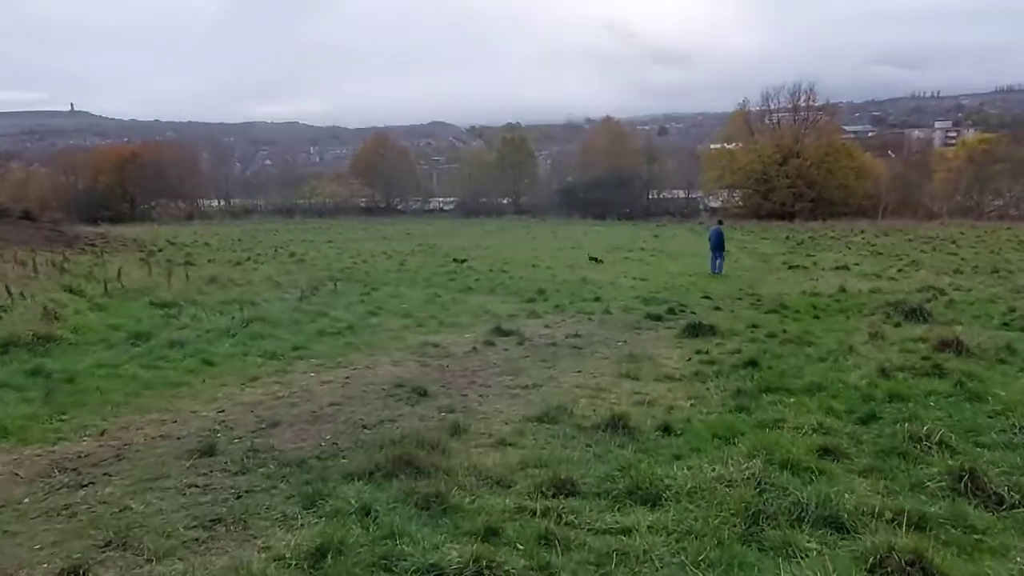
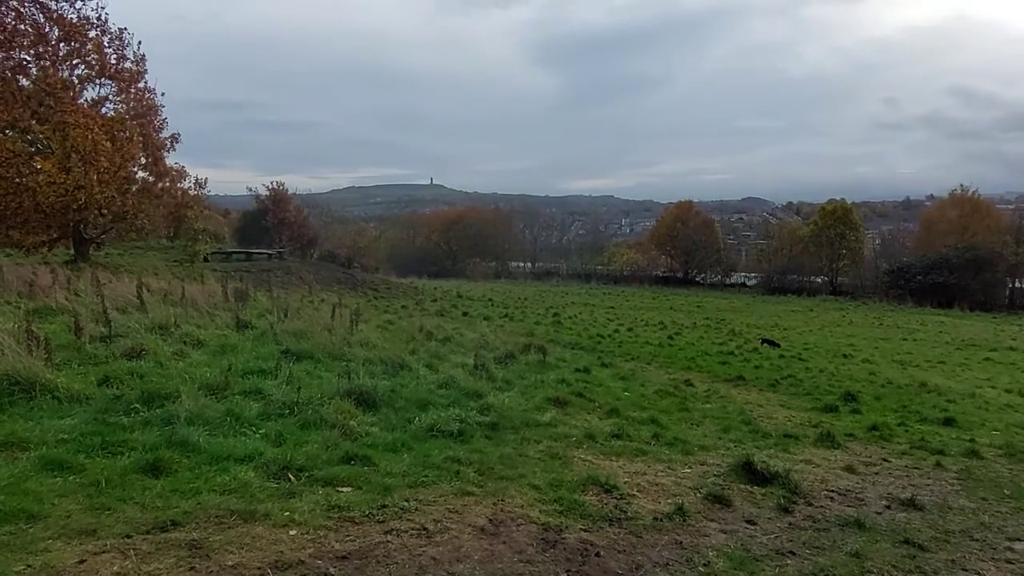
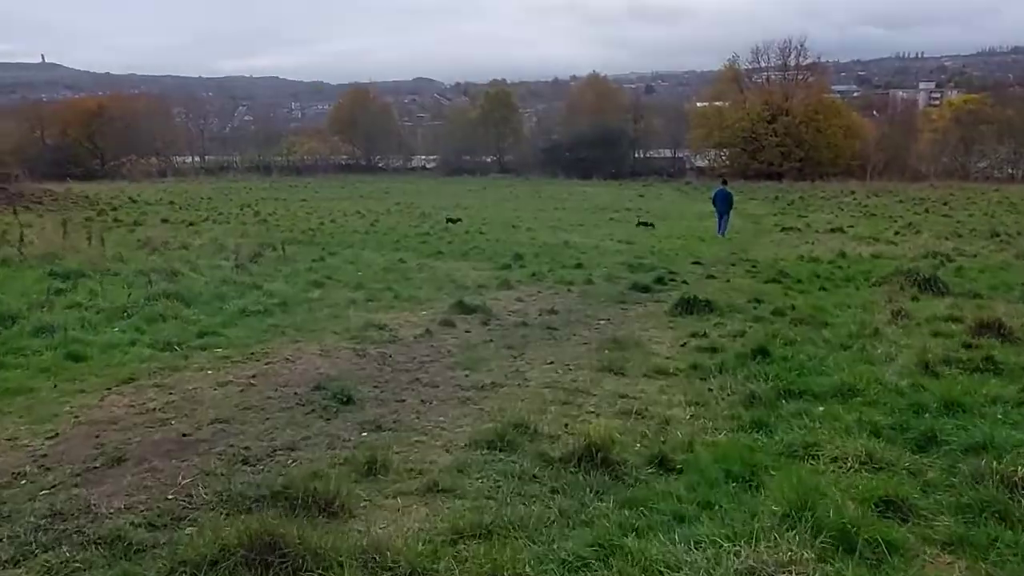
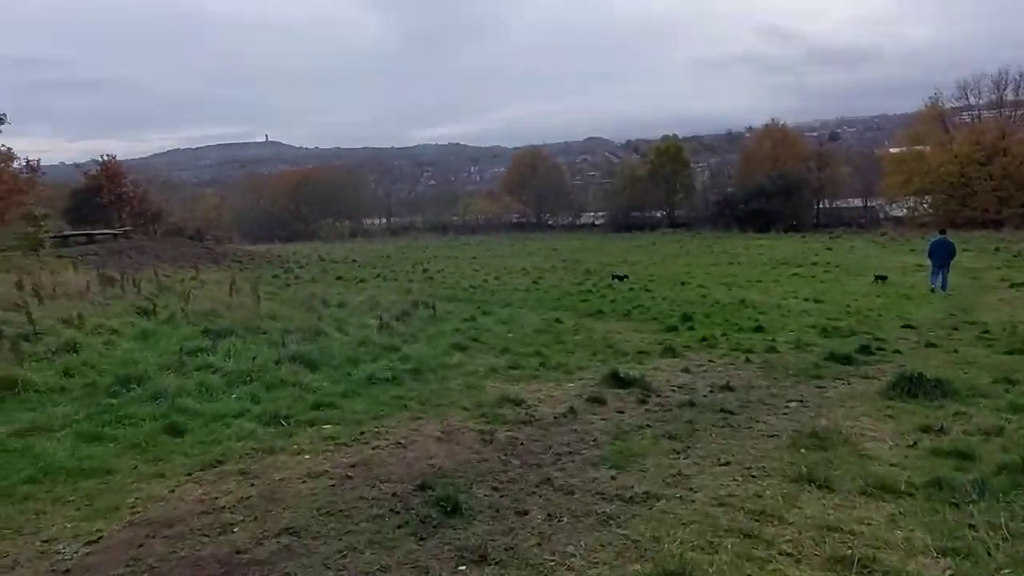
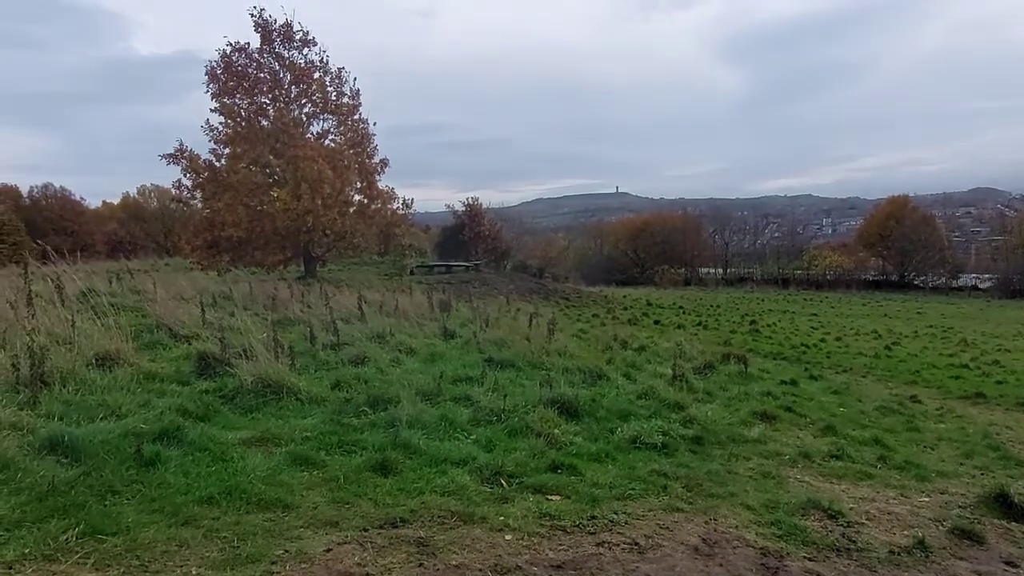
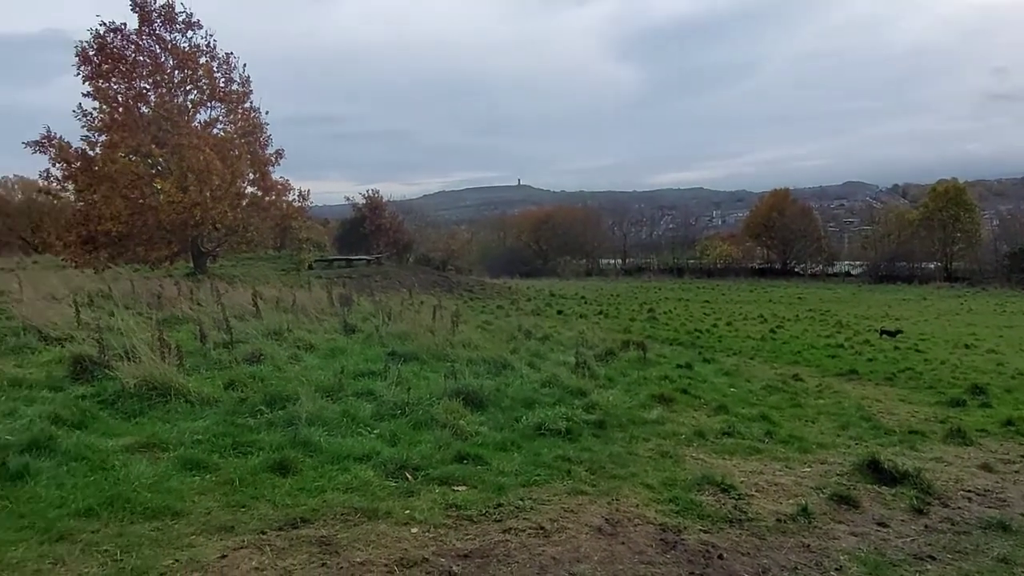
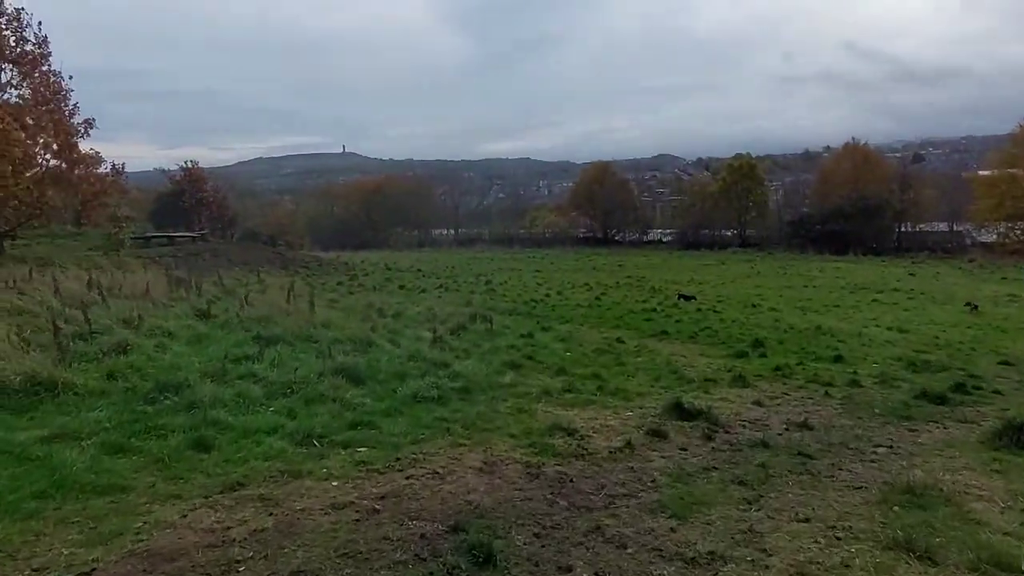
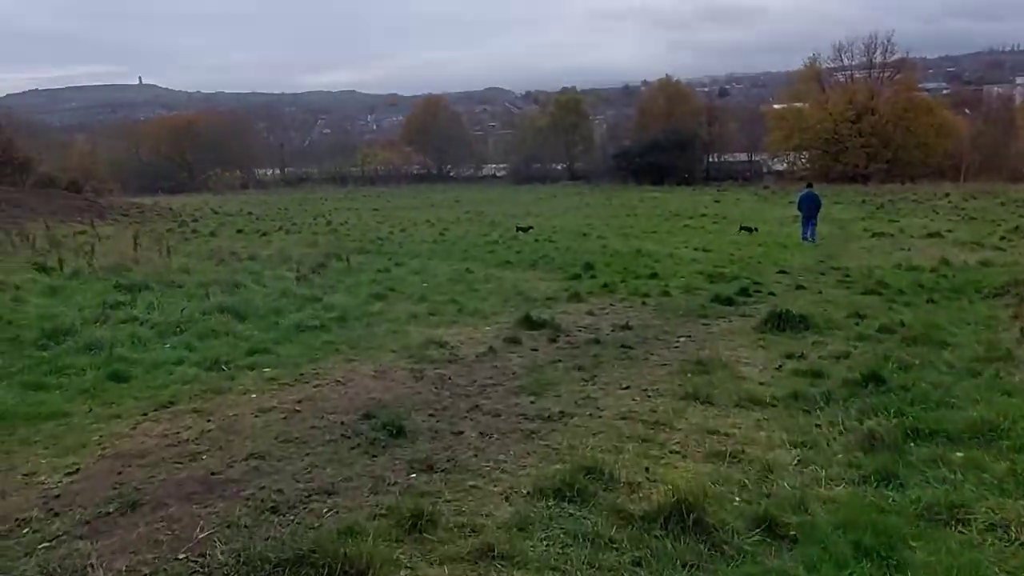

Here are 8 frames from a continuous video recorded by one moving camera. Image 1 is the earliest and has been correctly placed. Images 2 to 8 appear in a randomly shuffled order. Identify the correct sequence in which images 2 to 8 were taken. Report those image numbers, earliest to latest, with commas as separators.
3, 8, 4, 7, 2, 6, 5
